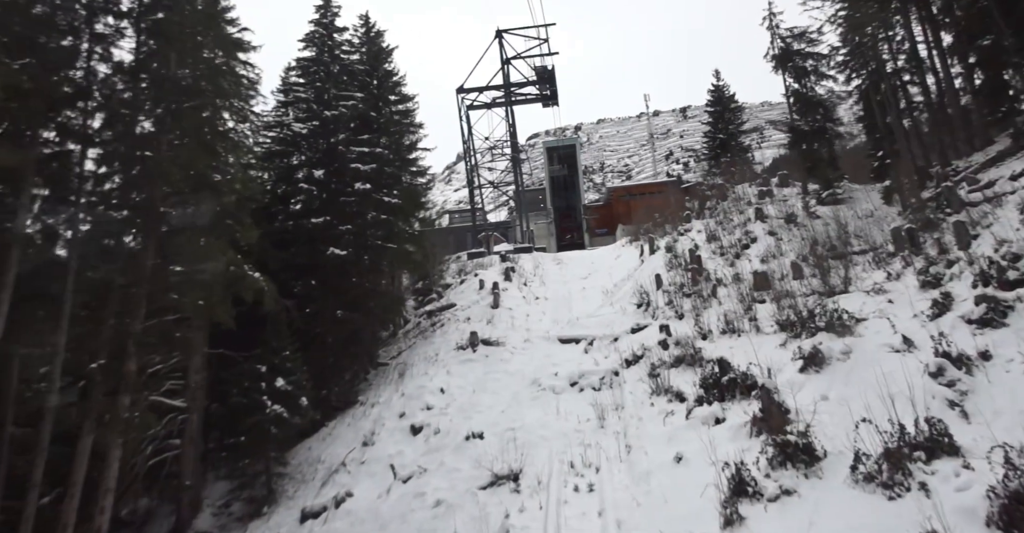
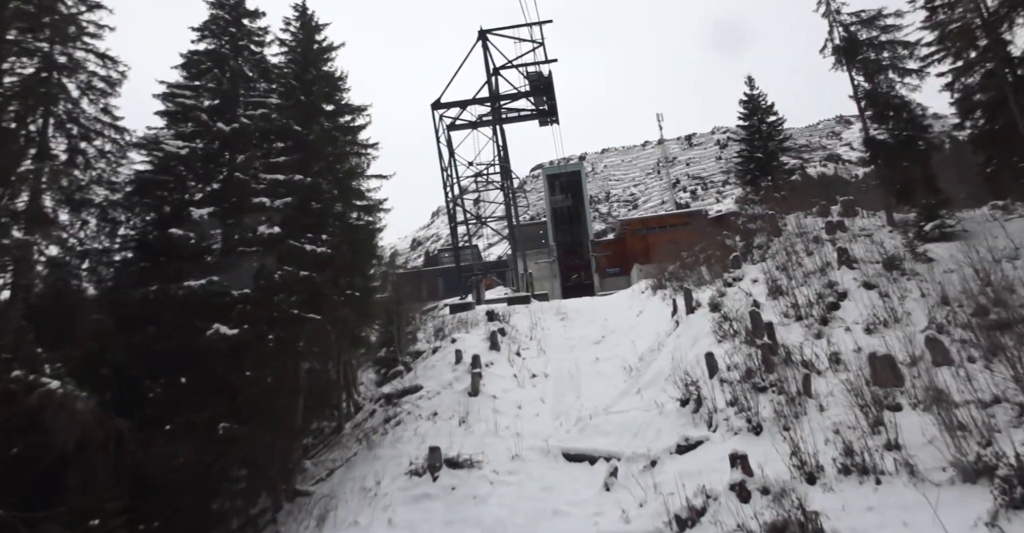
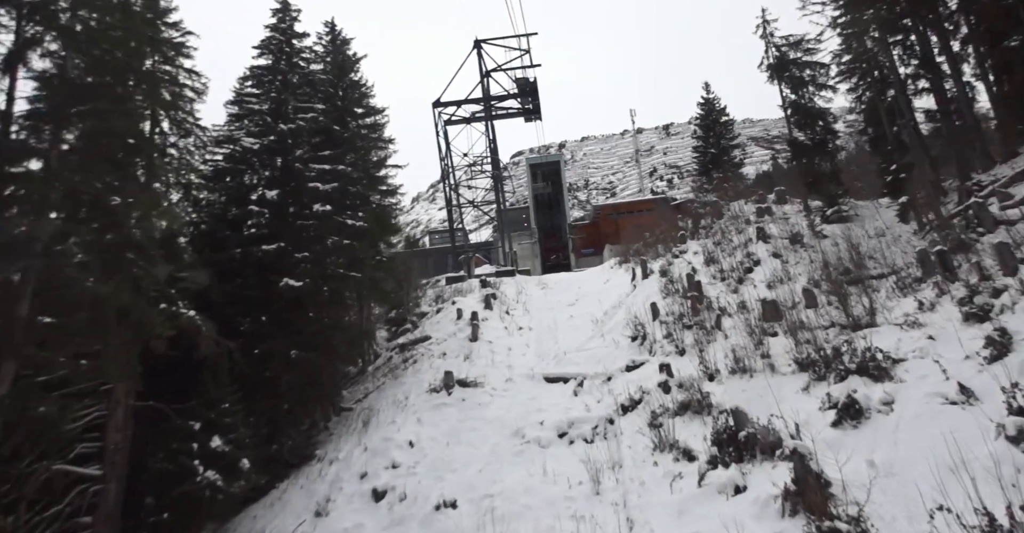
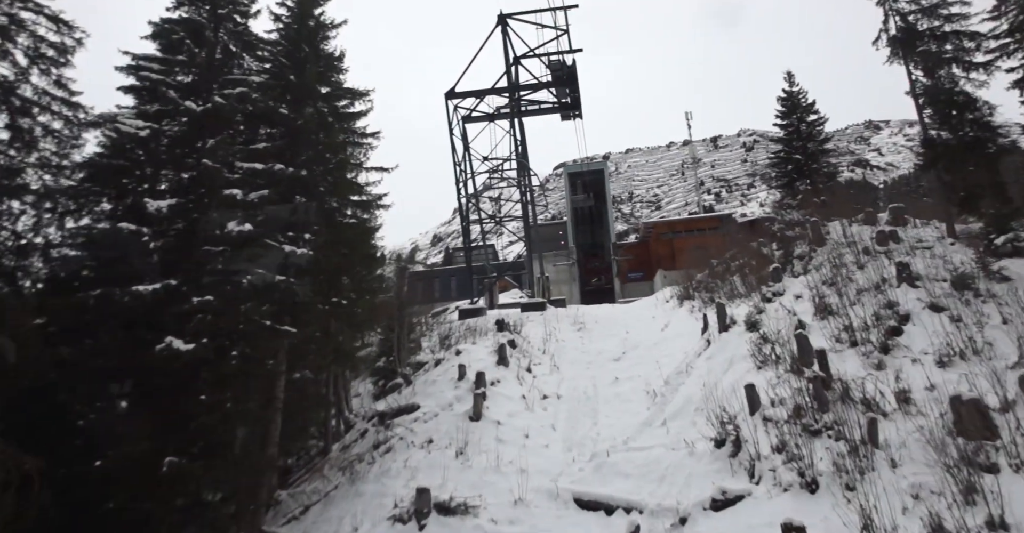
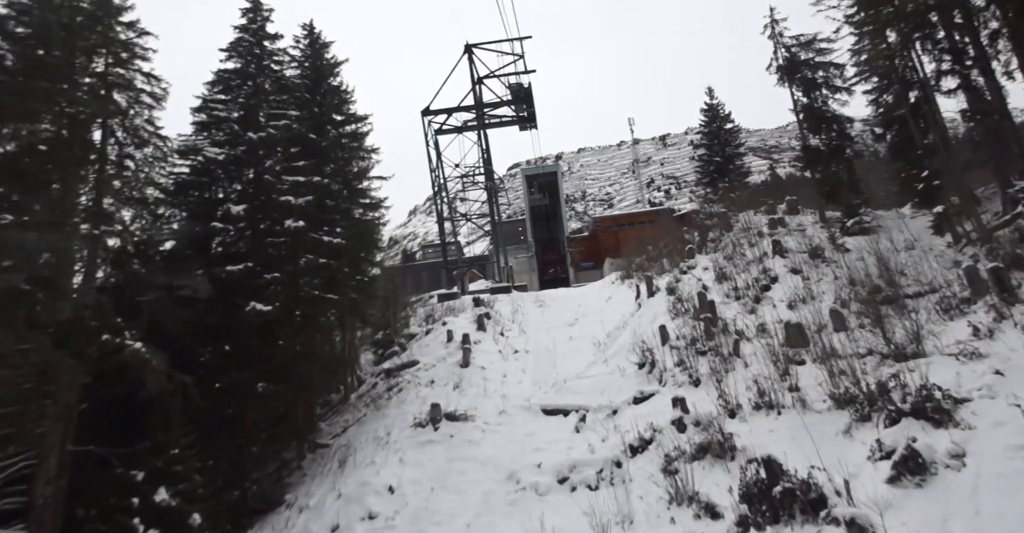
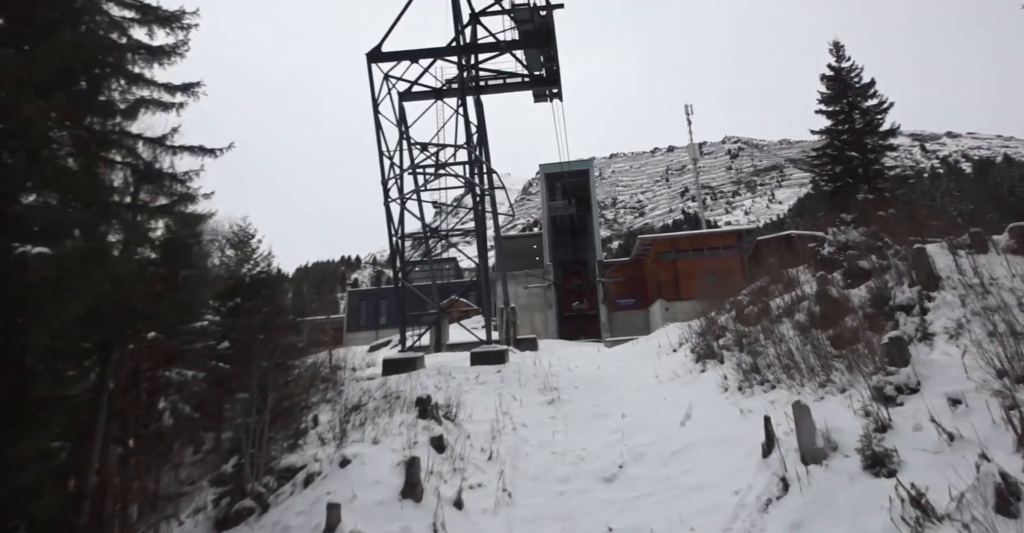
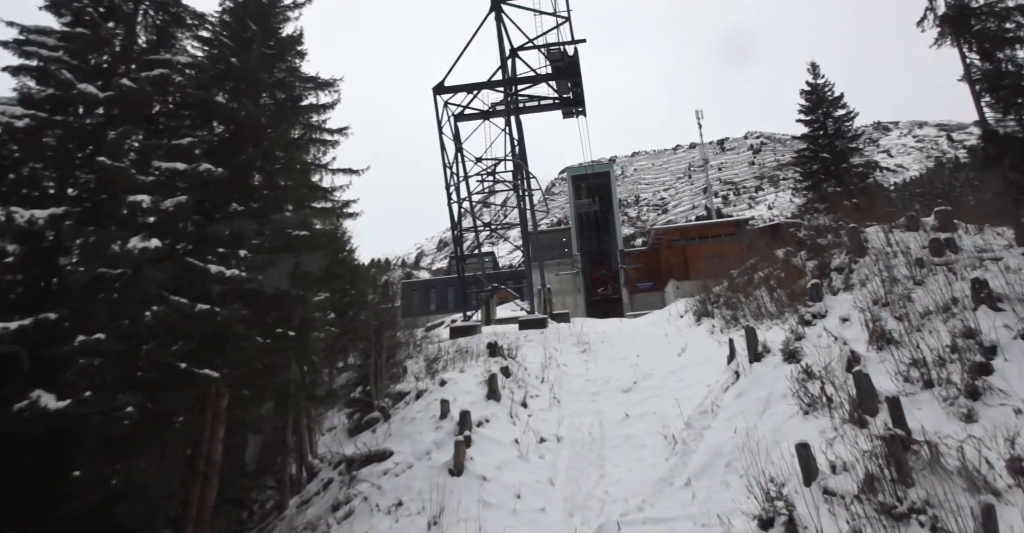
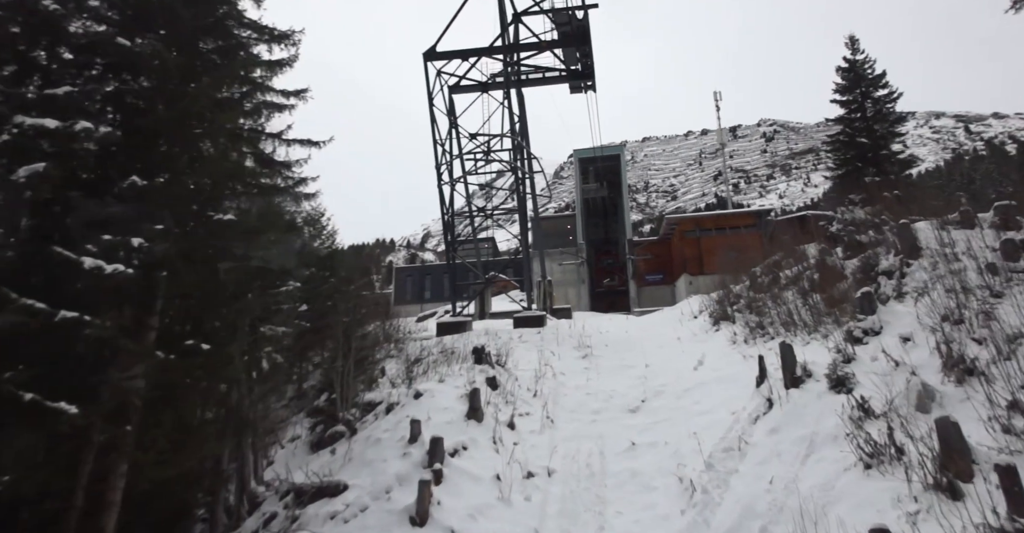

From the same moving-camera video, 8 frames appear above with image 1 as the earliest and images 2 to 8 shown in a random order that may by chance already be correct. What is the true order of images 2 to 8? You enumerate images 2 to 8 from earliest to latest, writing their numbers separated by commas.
3, 5, 2, 4, 7, 8, 6
